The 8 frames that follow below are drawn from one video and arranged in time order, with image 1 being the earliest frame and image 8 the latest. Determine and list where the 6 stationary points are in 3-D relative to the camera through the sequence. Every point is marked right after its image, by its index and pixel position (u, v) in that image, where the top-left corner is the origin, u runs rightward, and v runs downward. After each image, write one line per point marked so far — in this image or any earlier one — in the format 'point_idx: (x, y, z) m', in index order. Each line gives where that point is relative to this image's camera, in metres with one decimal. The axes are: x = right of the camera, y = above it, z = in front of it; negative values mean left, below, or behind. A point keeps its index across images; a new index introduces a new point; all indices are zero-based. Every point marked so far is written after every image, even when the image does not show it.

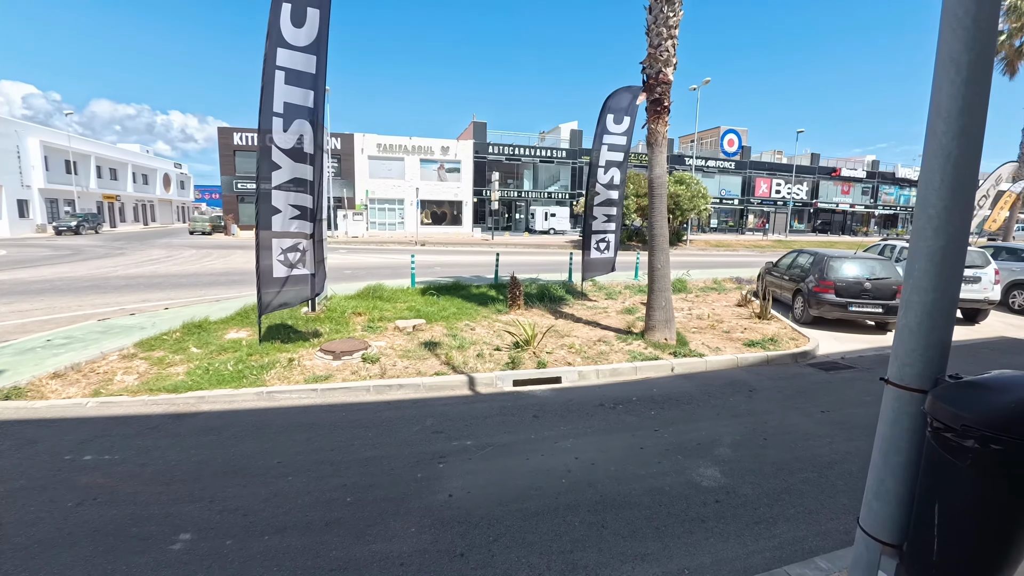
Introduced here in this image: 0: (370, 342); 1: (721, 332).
0: (-2.5, -0.9, +8.1) m
1: (+3.9, -0.8, +8.8) m
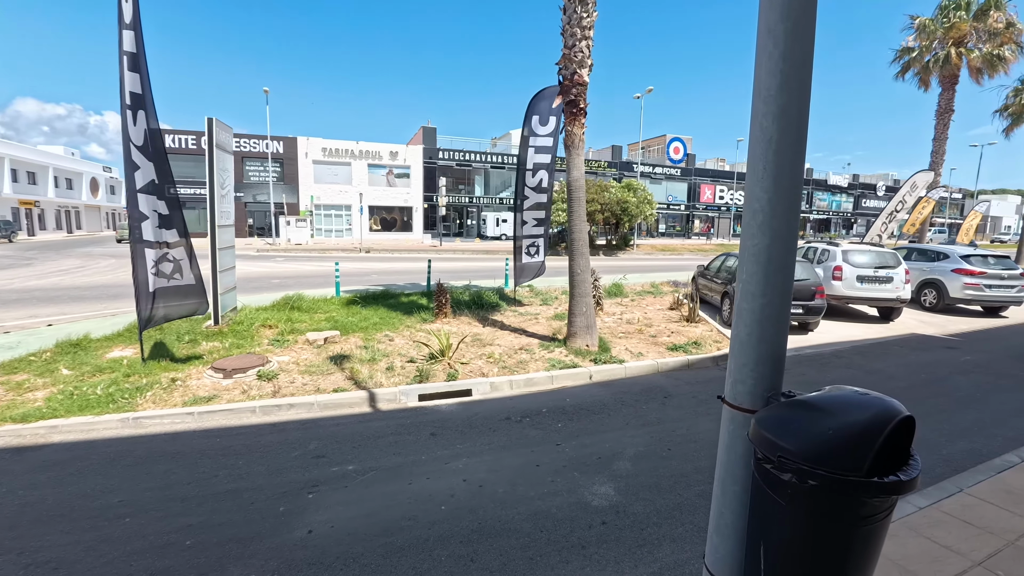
0: (-3.8, -1.1, +7.4) m
1: (+2.5, -0.9, +8.6) m
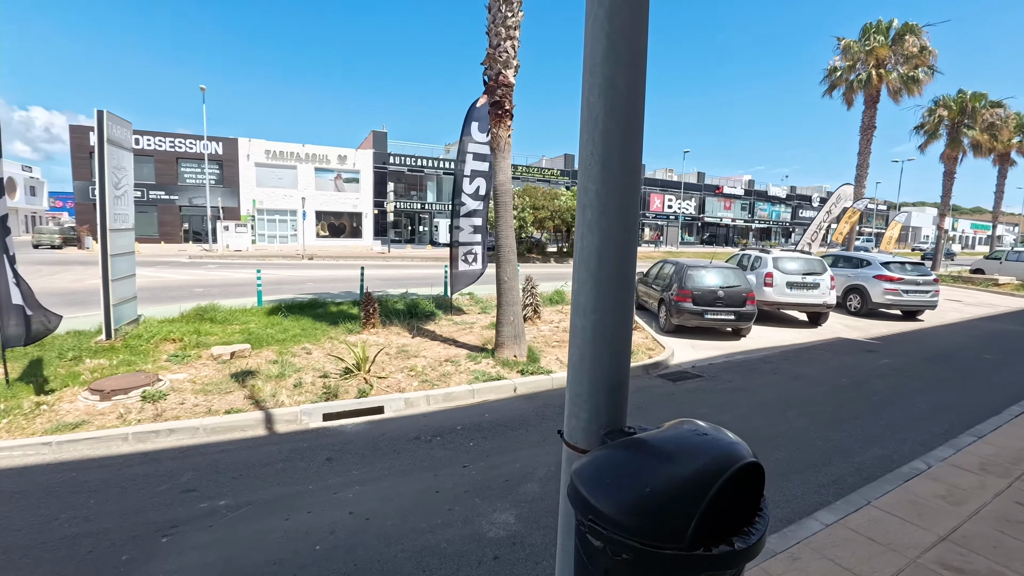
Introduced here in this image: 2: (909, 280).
0: (-4.9, -1.2, +6.7) m
1: (+1.2, -1.0, +8.4) m
2: (+10.1, +0.2, +12.0) m
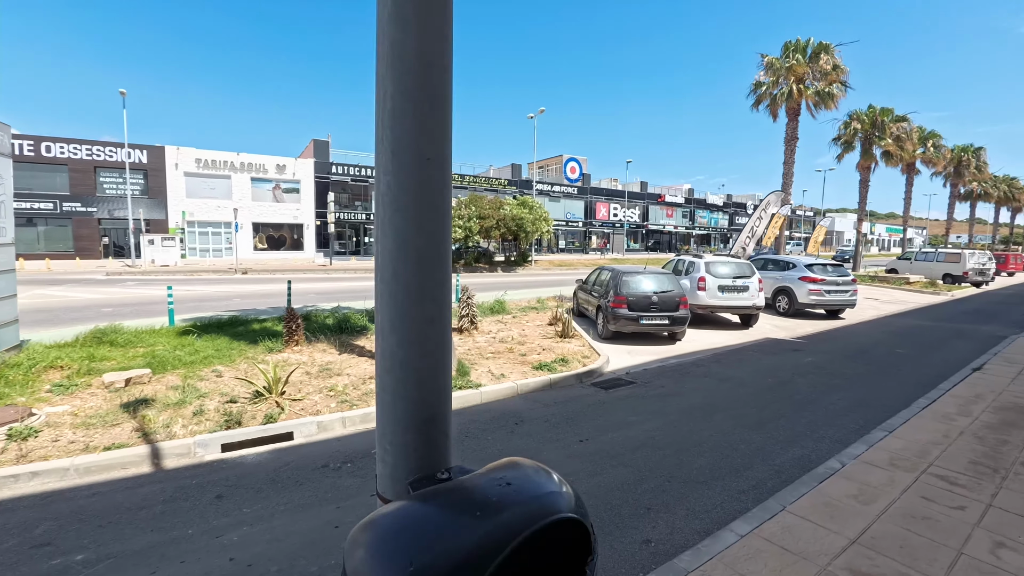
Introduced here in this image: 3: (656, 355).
0: (-5.9, -1.5, +5.9) m
1: (+0.1, -1.2, +8.2) m
2: (+8.5, +0.2, +12.7) m
3: (+2.6, -1.2, +8.7) m
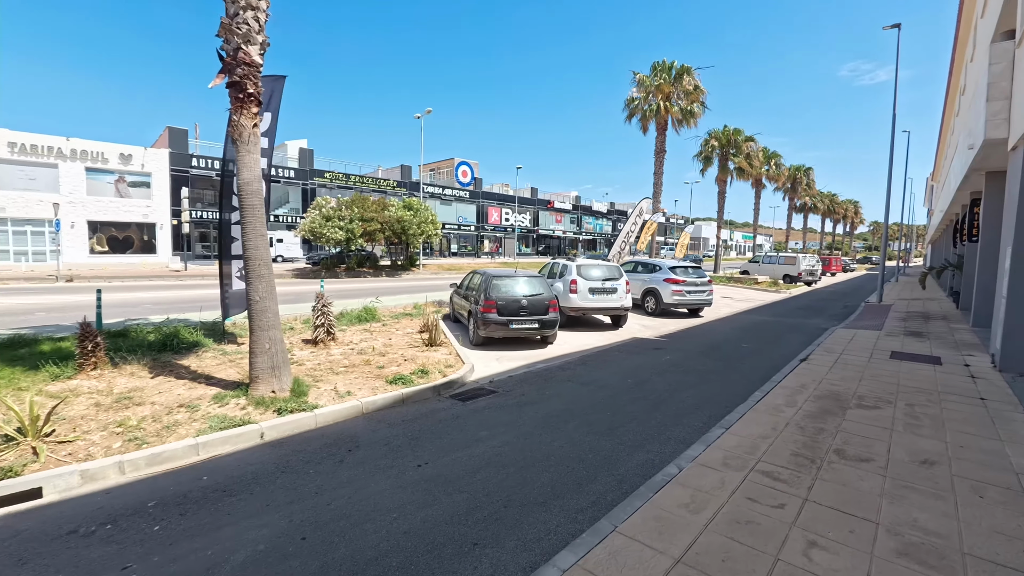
0: (-7.5, -1.7, +3.9) m
1: (-2.2, -1.3, +7.4) m
2: (+5.1, +0.2, +13.6) m
3: (+0.2, -1.3, +8.4) m
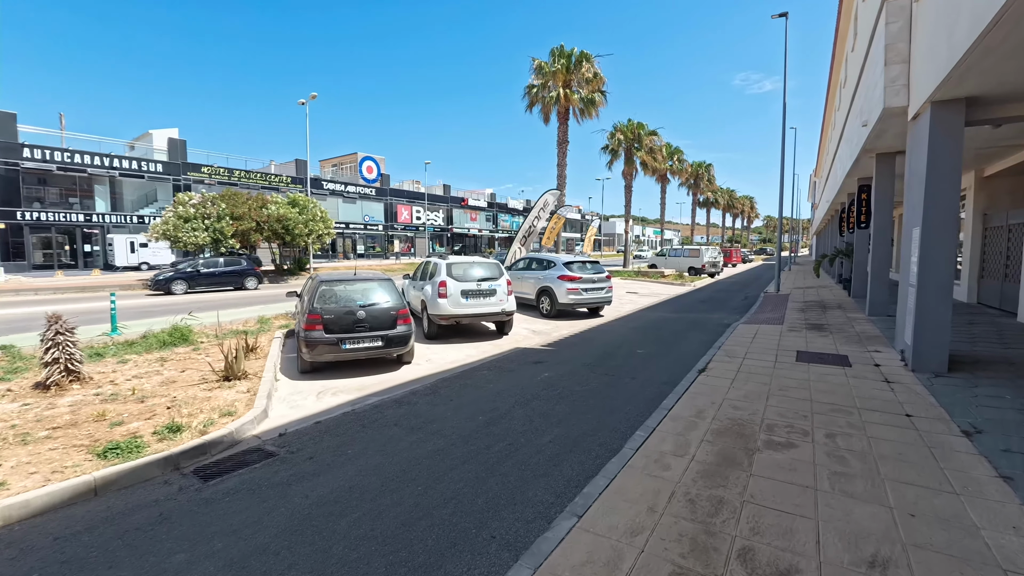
0: (-9.0, -2.0, +0.6) m
1: (-4.3, -1.4, +4.9) m
2: (+1.9, +0.2, +12.1) m
3: (-2.1, -1.4, +6.2) m
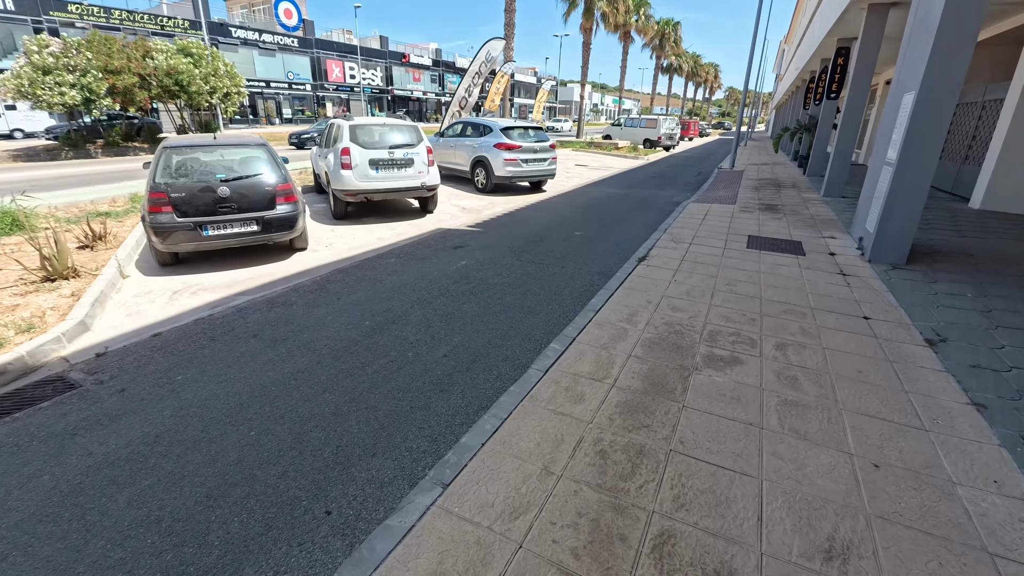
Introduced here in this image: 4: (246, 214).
0: (-9.5, -2.2, -0.9) m
1: (-5.2, -0.5, +3.5) m
2: (+0.3, +3.1, +10.6) m
3: (-3.1, 0.0, +5.0) m
4: (-3.1, +0.9, +5.6) m
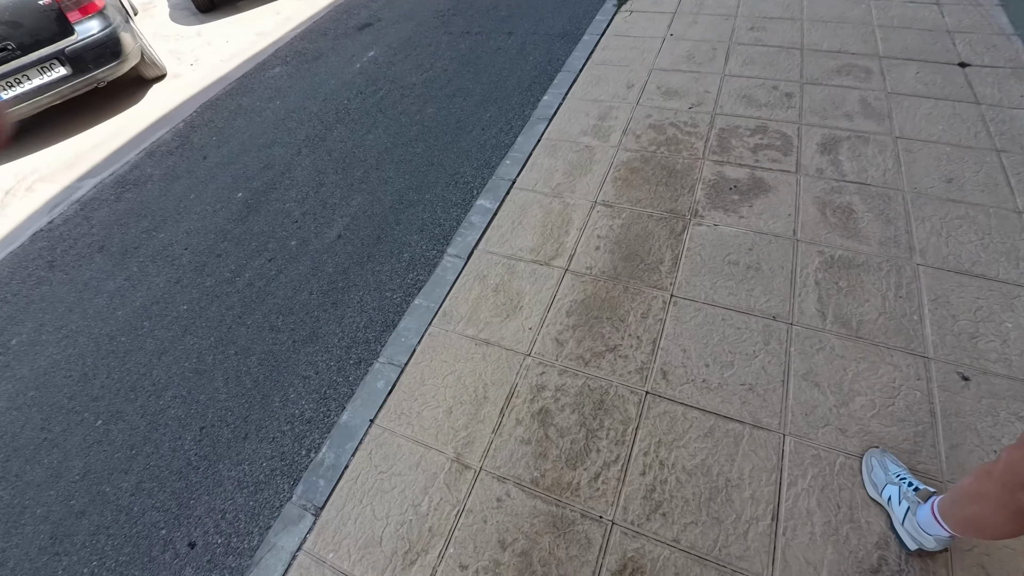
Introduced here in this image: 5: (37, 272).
0: (-9.4, -4.7, +0.1) m
1: (-5.5, -0.5, +2.8) m
2: (-0.8, +6.9, +7.0) m
3: (-3.6, +1.0, +3.8) m
4: (-3.7, +2.0, +3.9) m
5: (-2.8, +0.1, +2.9) m
